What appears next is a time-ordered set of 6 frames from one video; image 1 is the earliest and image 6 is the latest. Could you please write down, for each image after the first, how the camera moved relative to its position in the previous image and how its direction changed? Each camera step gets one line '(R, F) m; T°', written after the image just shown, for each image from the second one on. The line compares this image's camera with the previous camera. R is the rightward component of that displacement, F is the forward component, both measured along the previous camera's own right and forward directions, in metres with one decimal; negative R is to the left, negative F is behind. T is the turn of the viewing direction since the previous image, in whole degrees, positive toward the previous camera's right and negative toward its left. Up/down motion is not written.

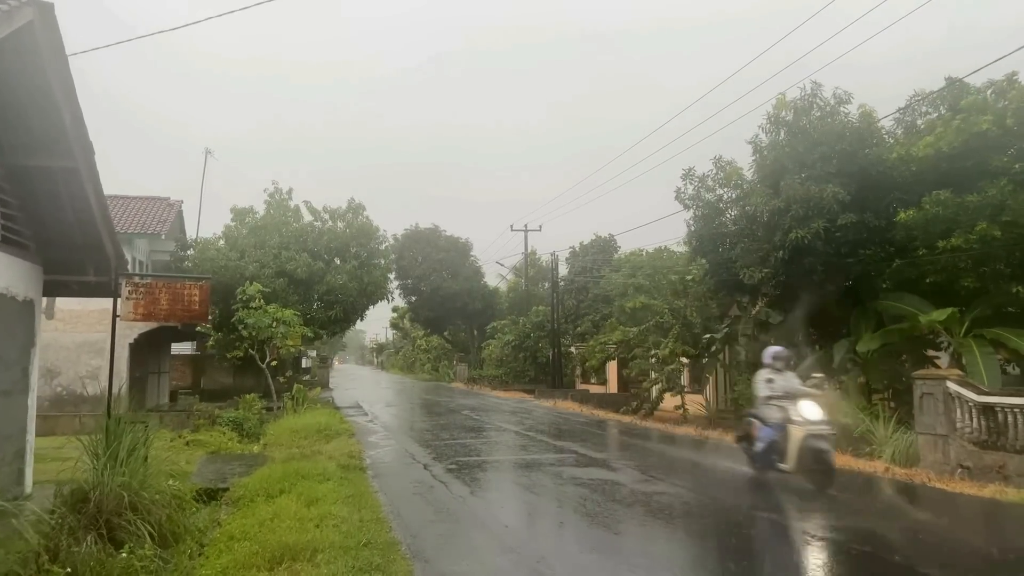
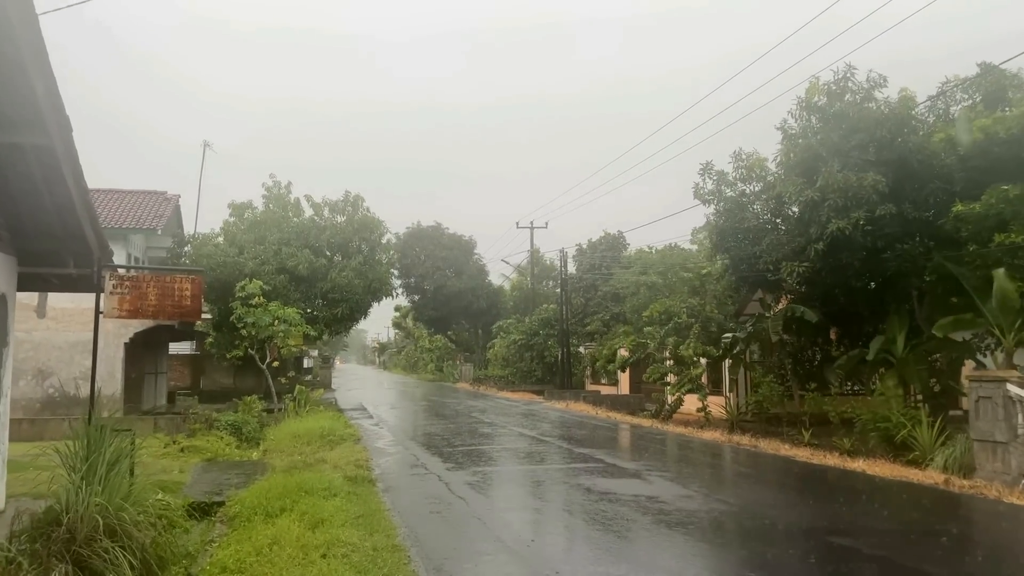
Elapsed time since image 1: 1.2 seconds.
(-0.2, +0.8) m; 0°
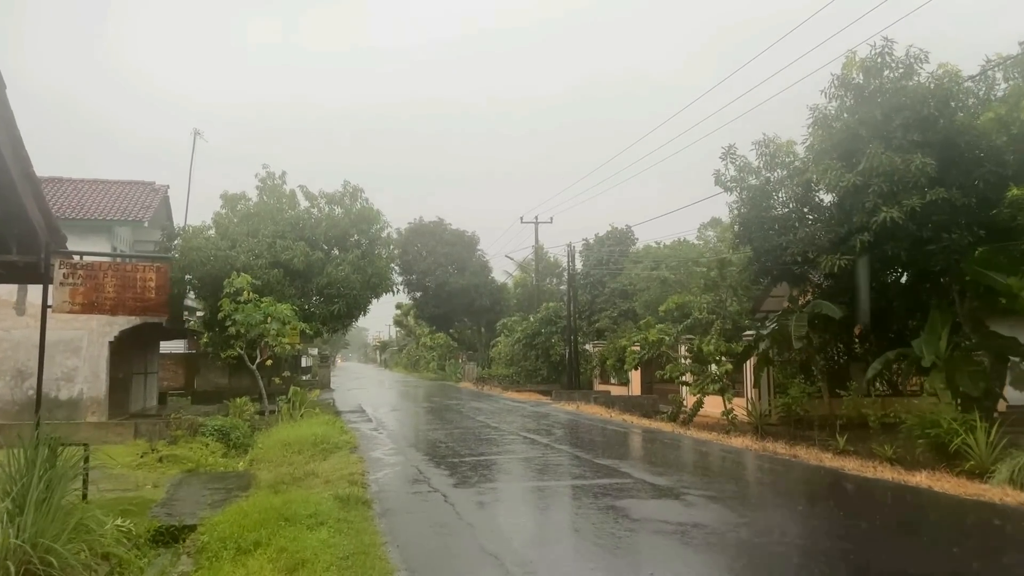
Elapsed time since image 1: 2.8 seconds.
(-0.1, +1.0) m; 0°
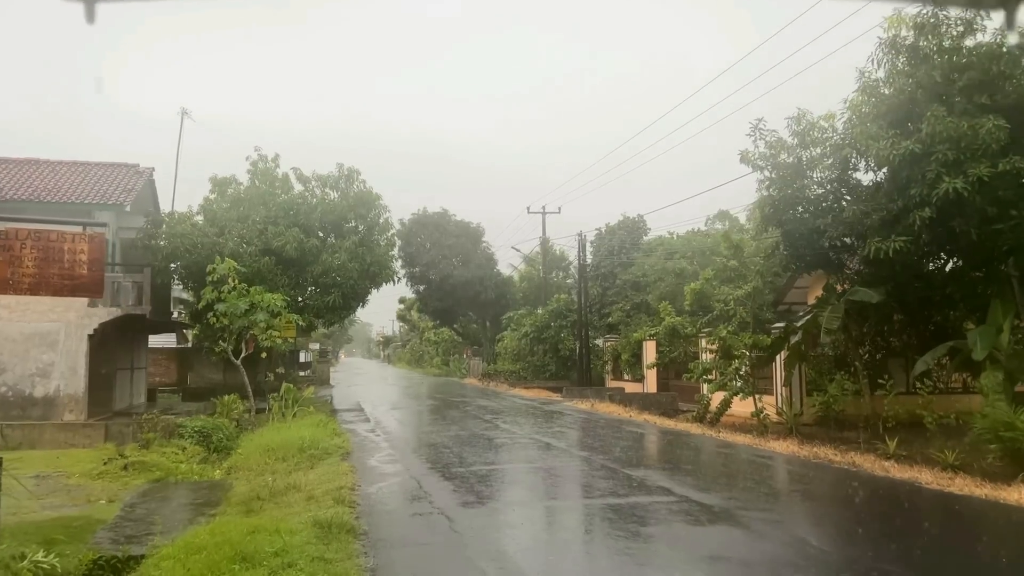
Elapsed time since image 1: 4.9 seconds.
(-0.1, +1.2) m; 0°
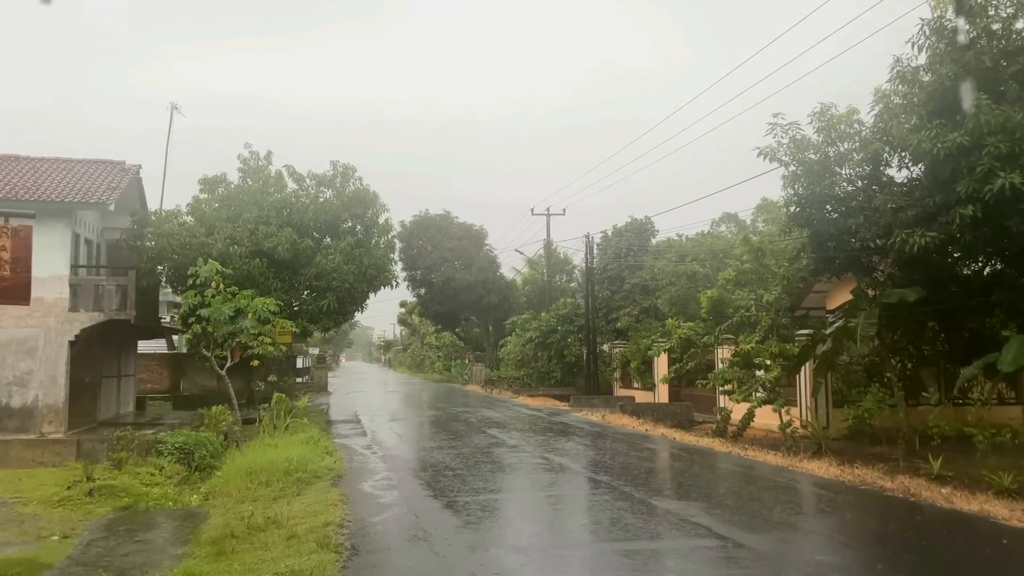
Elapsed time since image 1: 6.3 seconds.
(-0.1, +0.9) m; 0°
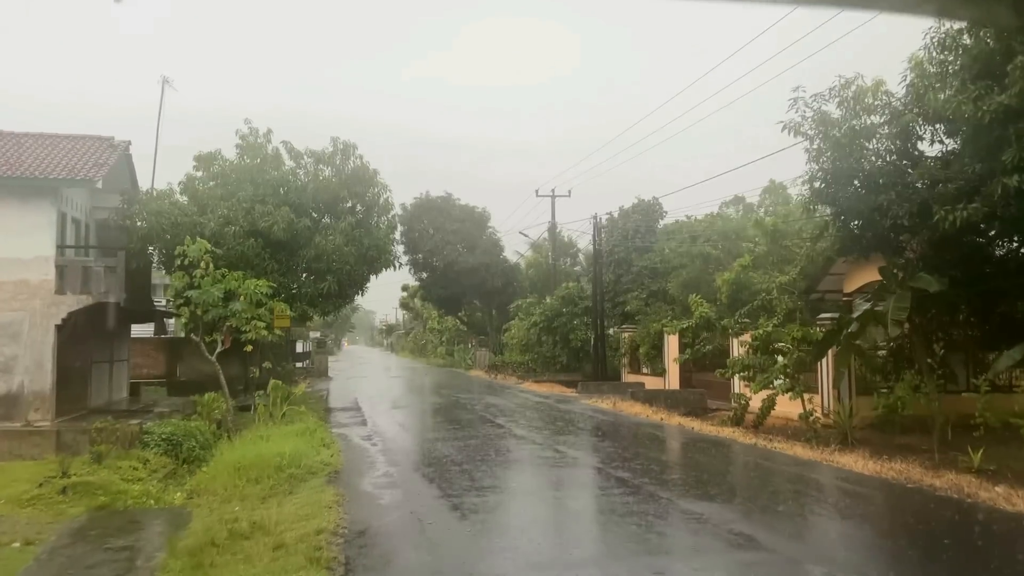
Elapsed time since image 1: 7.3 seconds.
(-0.1, +0.7) m; 0°
